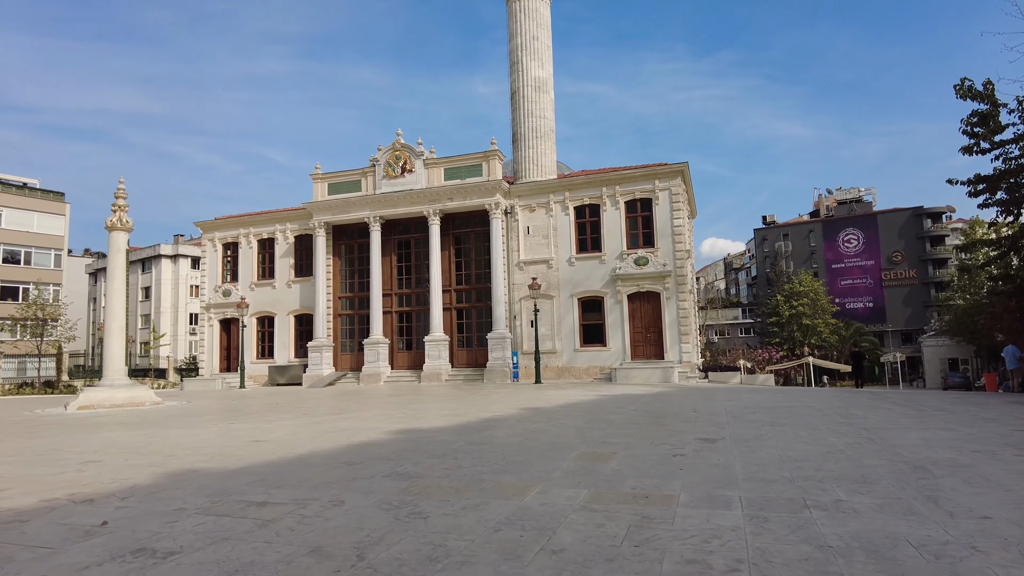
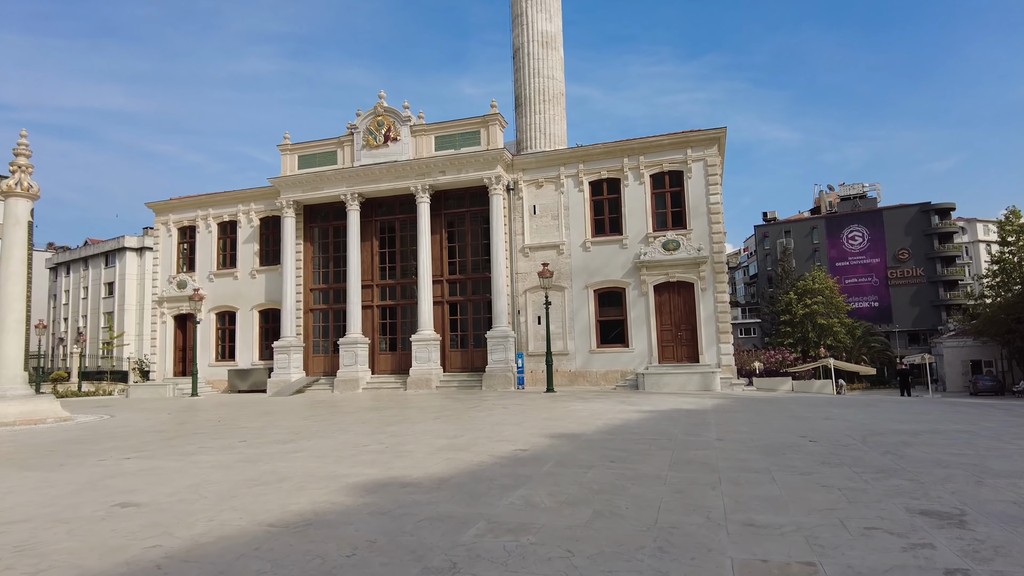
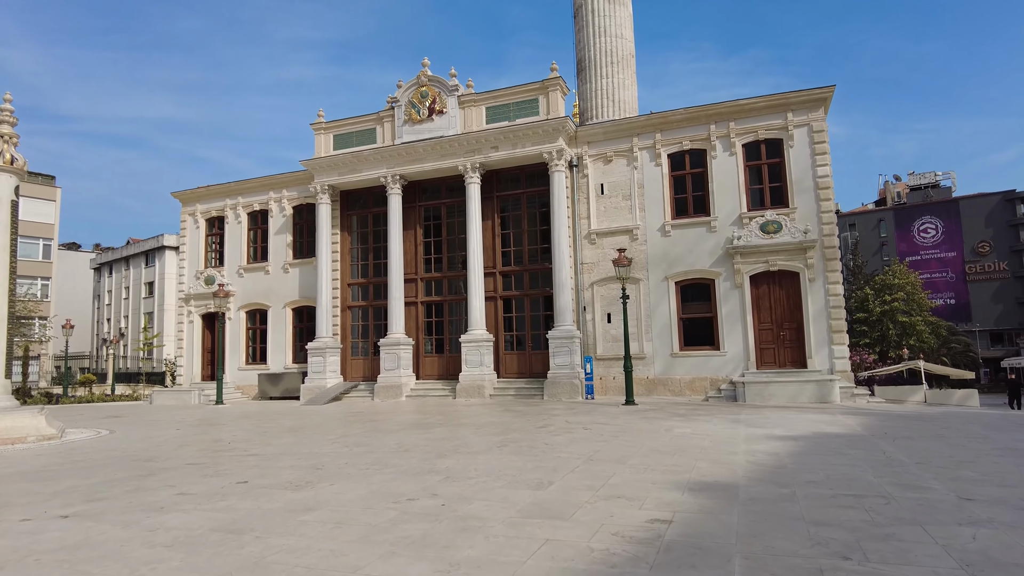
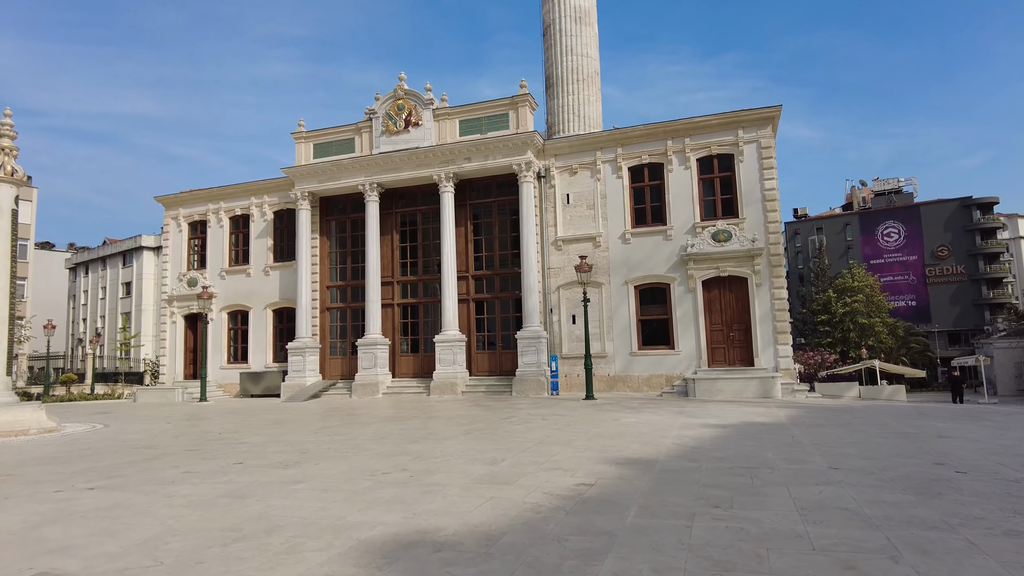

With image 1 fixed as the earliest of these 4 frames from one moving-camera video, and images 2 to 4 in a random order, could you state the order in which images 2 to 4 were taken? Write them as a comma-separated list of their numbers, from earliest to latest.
2, 4, 3
